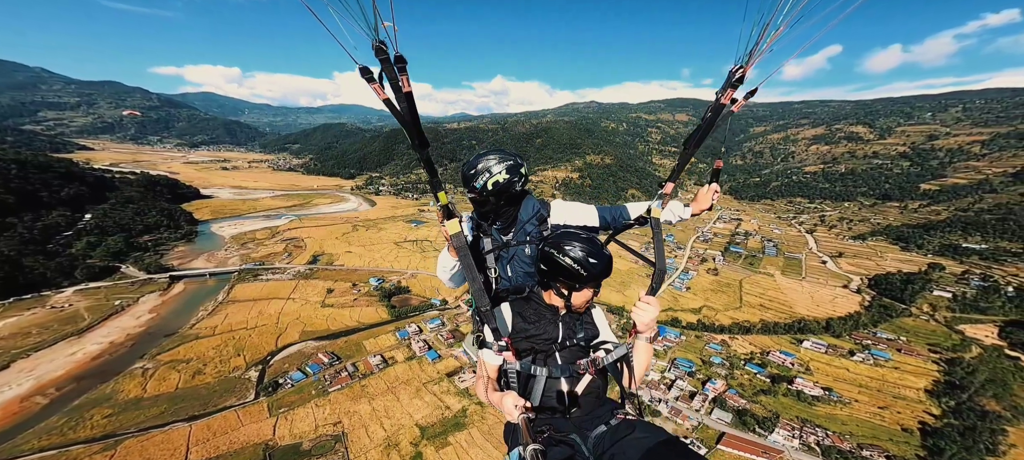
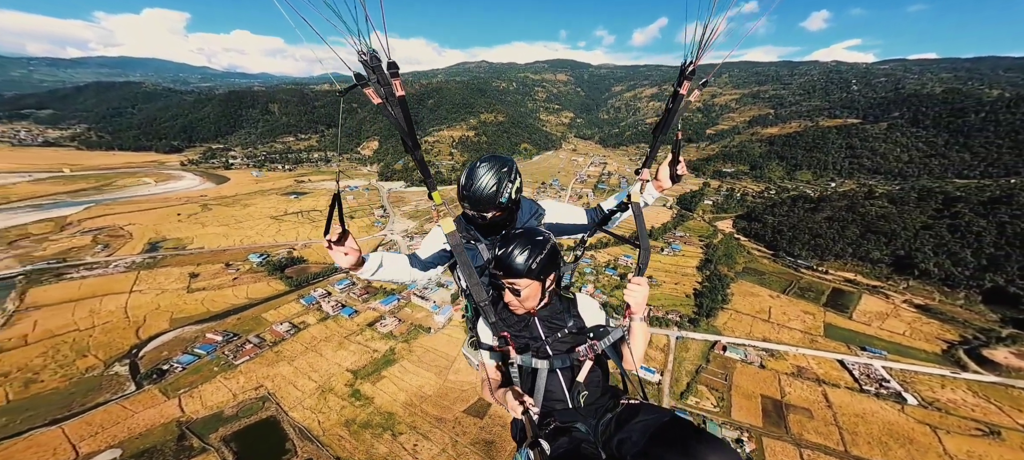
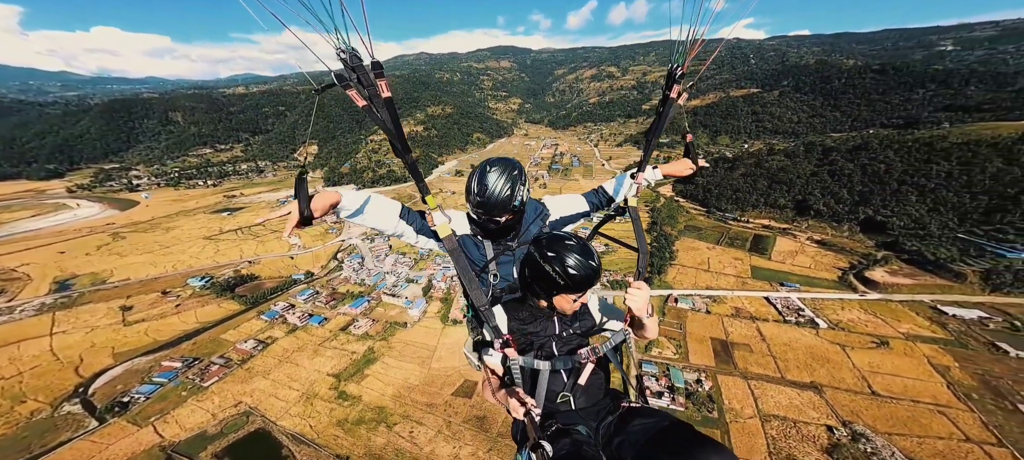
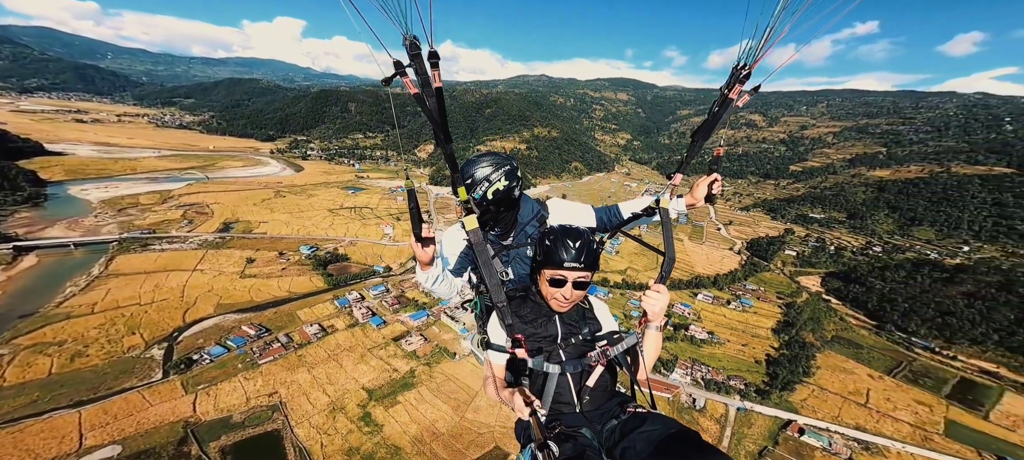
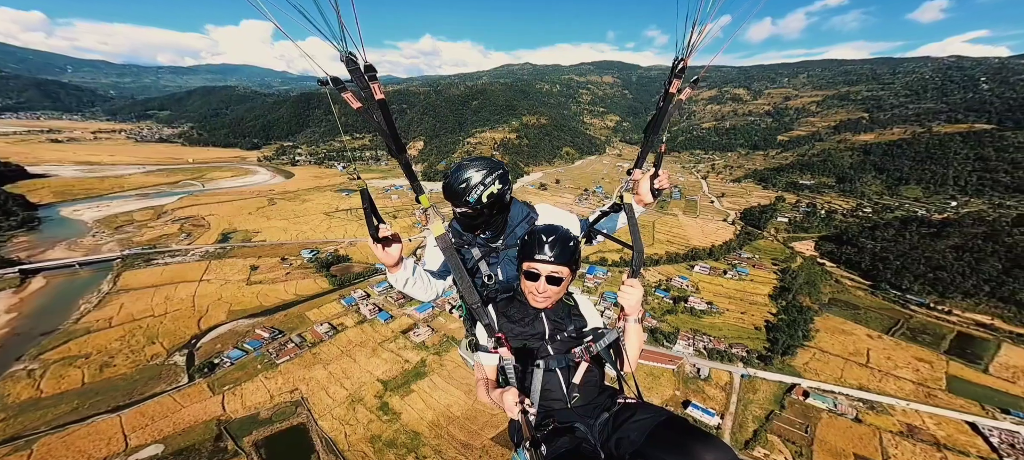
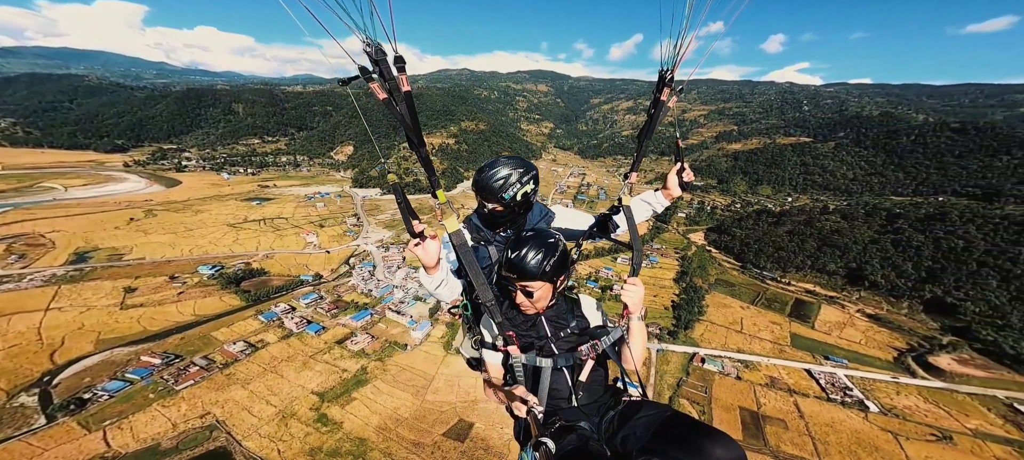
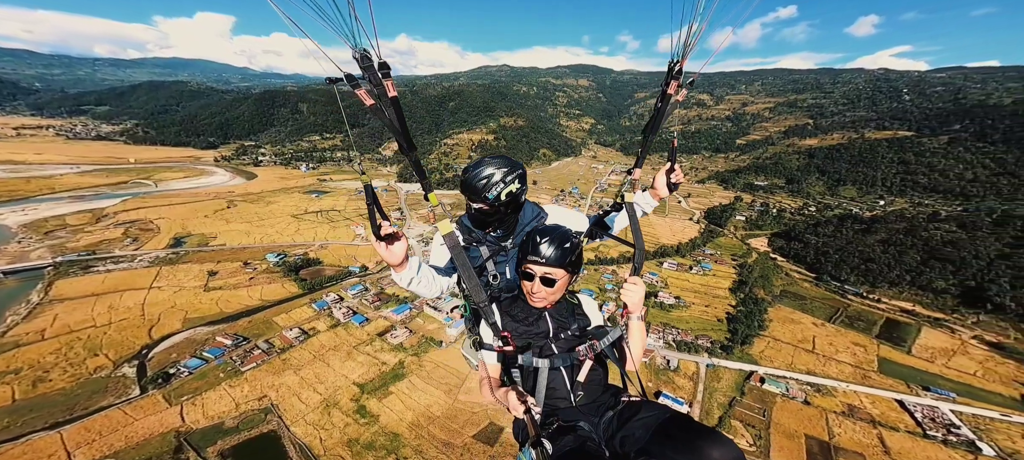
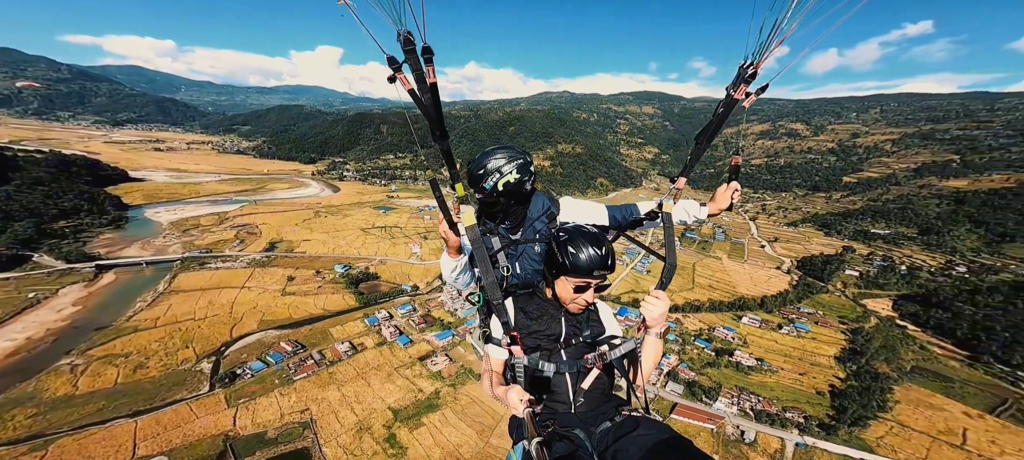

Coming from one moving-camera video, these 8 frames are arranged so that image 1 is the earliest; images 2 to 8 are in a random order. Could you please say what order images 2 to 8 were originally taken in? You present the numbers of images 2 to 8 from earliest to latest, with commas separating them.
8, 4, 5, 7, 6, 2, 3
